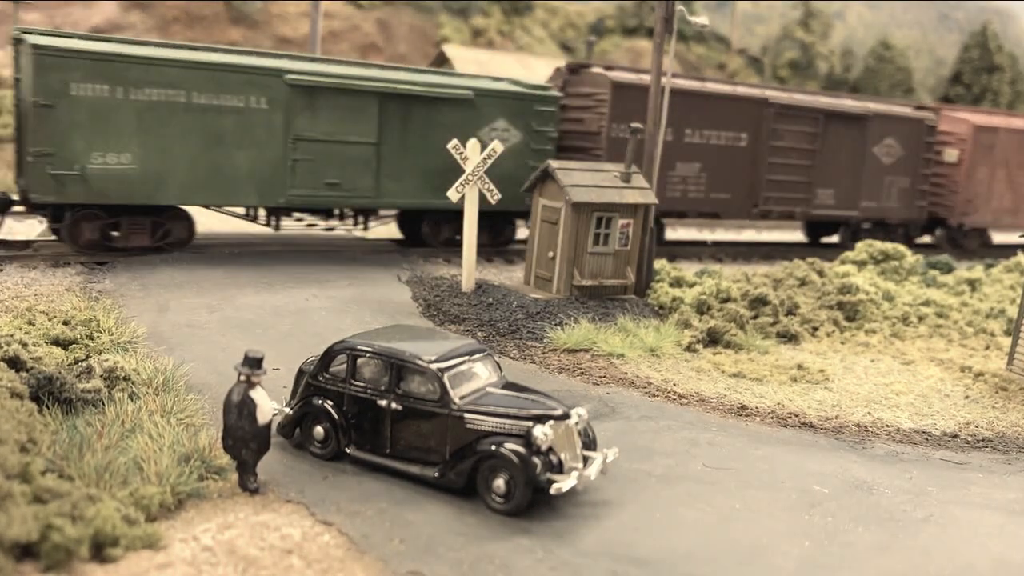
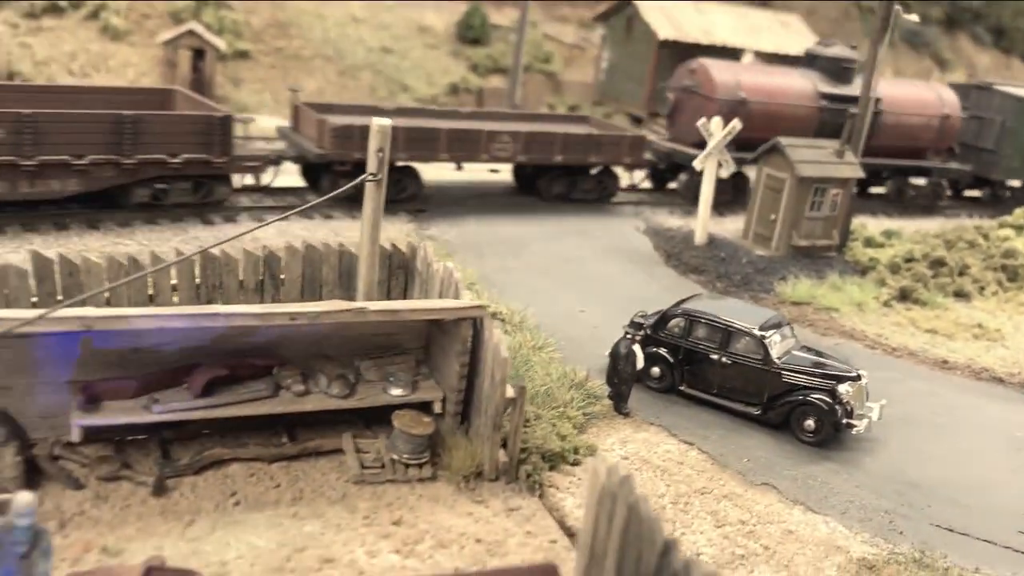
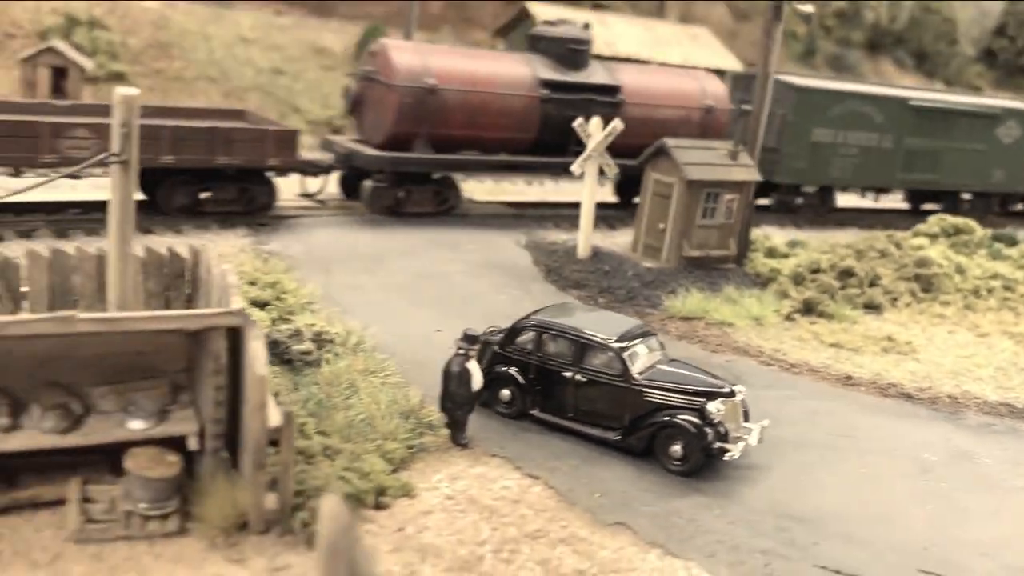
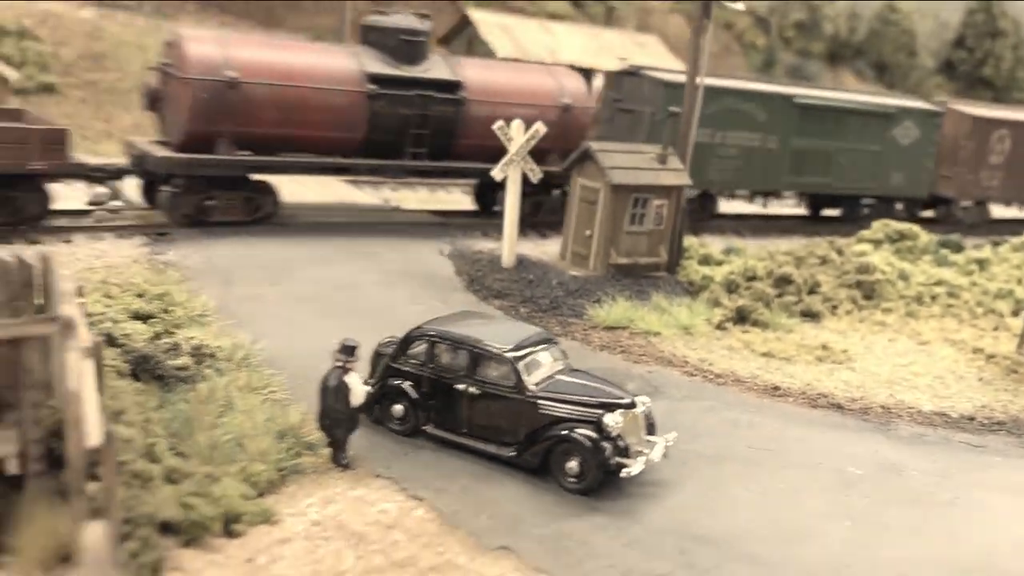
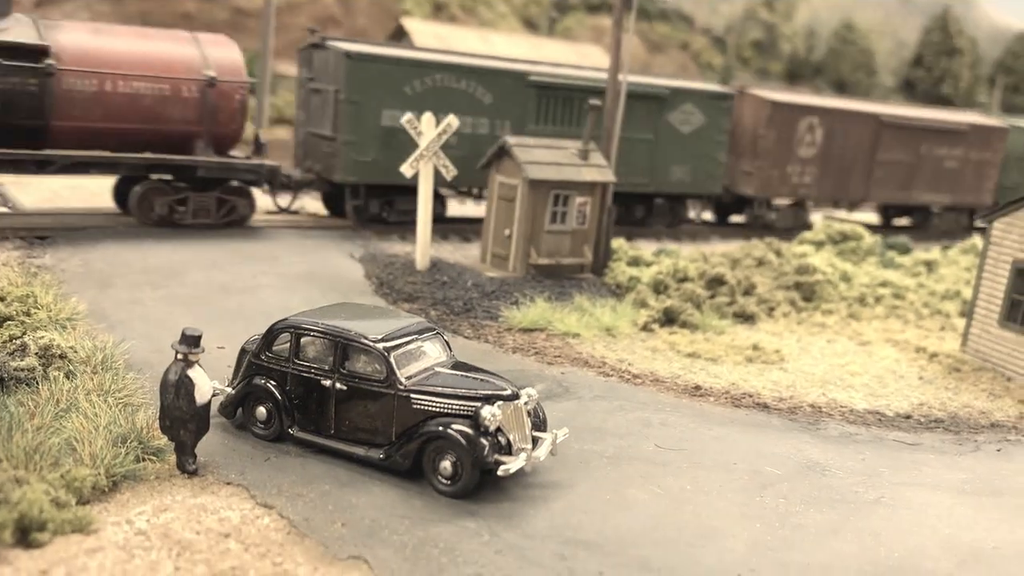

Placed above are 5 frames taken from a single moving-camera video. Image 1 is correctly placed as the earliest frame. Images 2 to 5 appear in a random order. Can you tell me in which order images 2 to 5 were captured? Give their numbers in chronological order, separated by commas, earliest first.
5, 4, 3, 2
